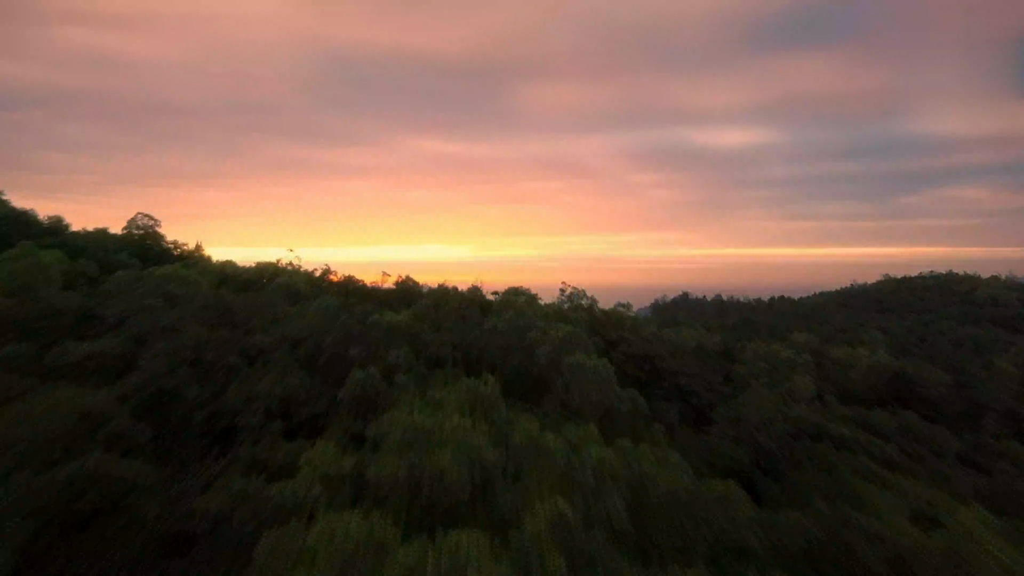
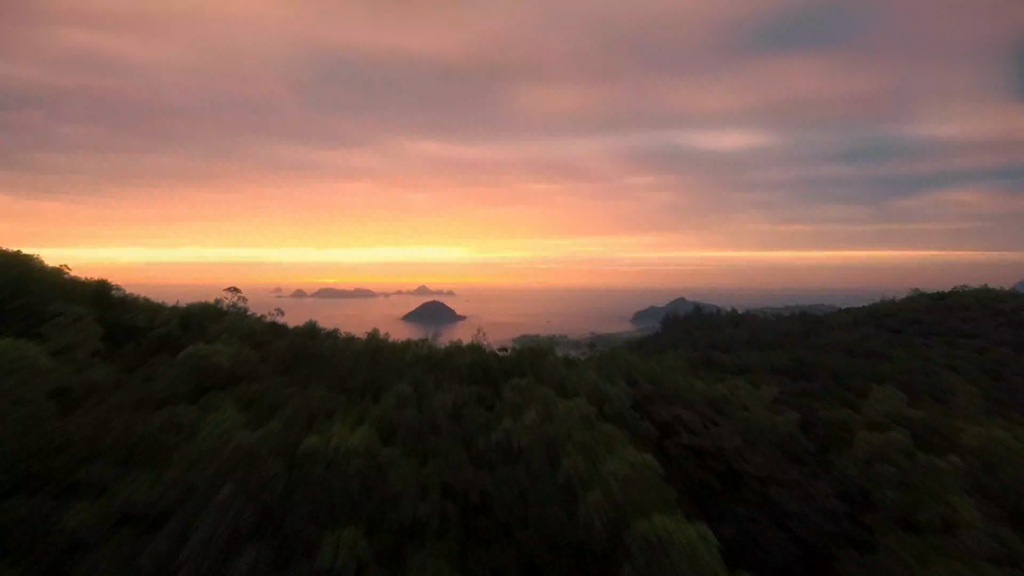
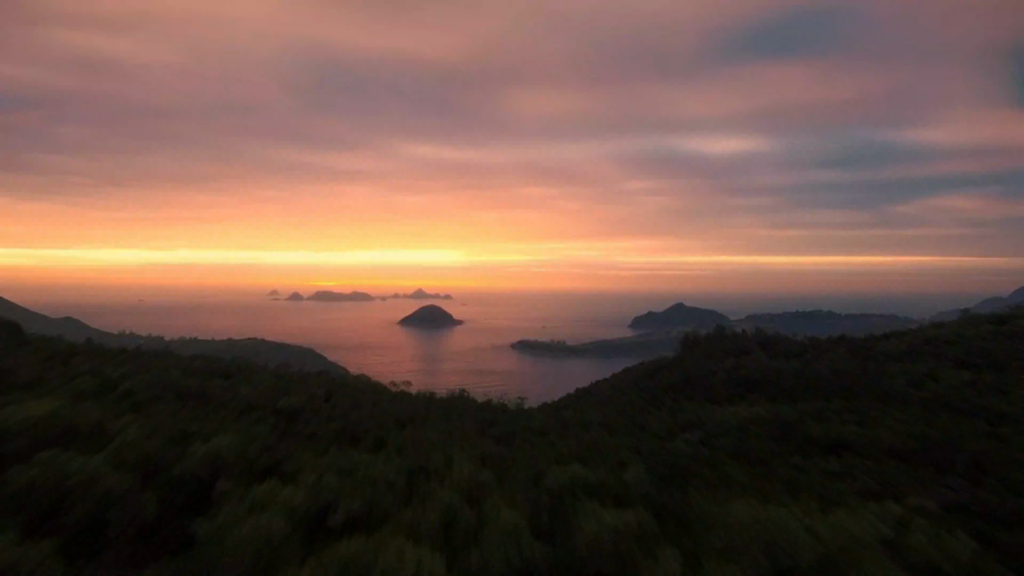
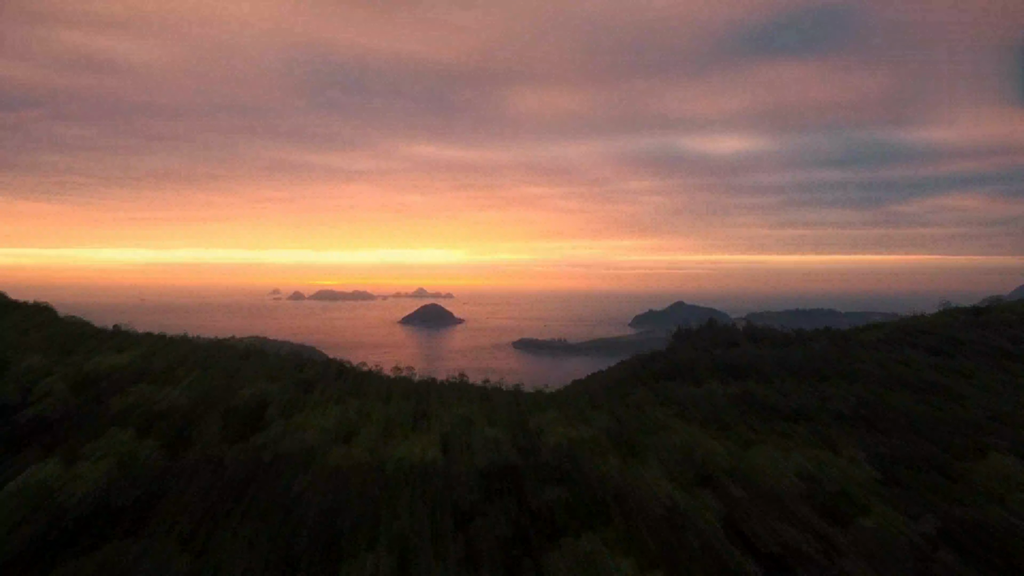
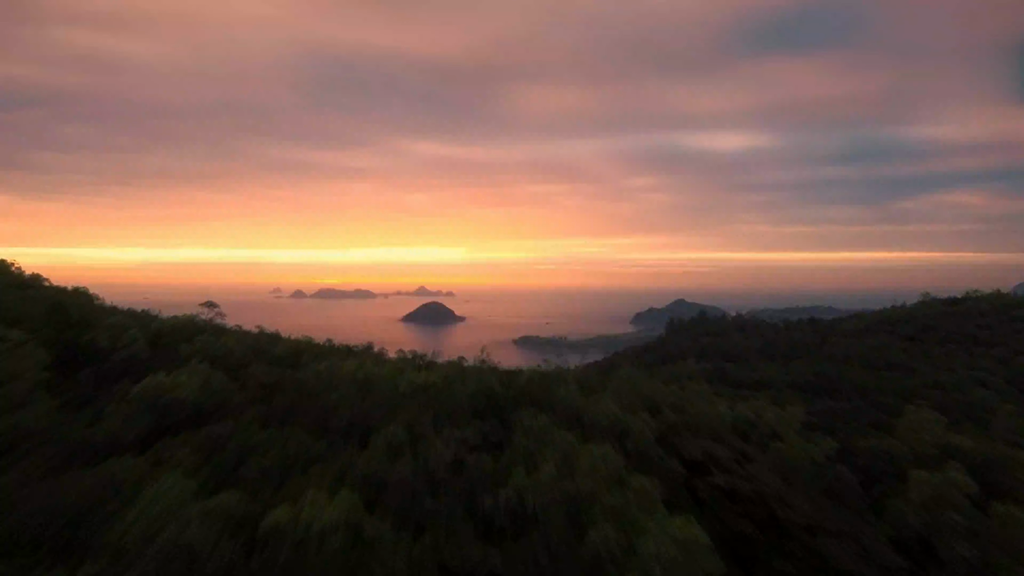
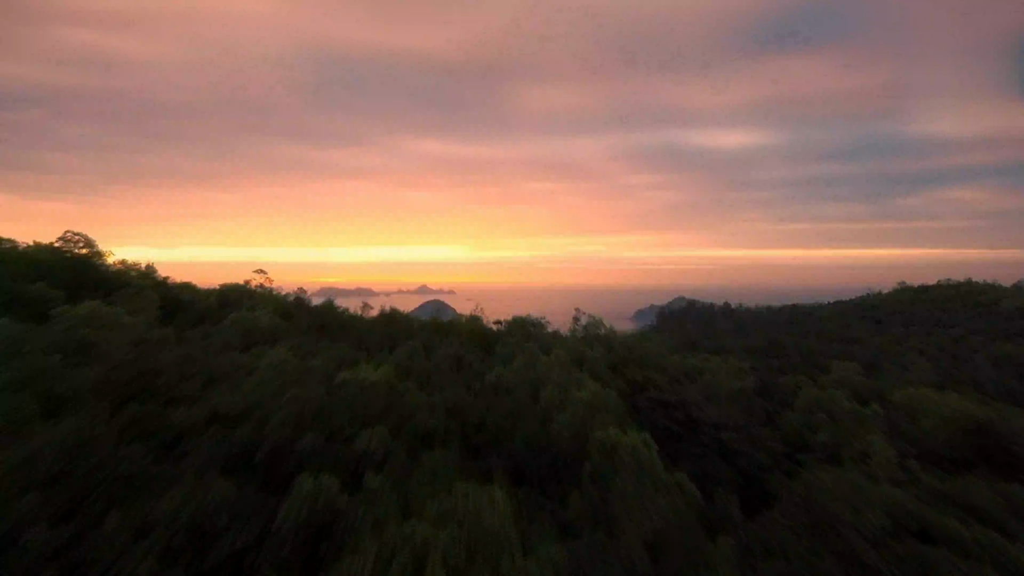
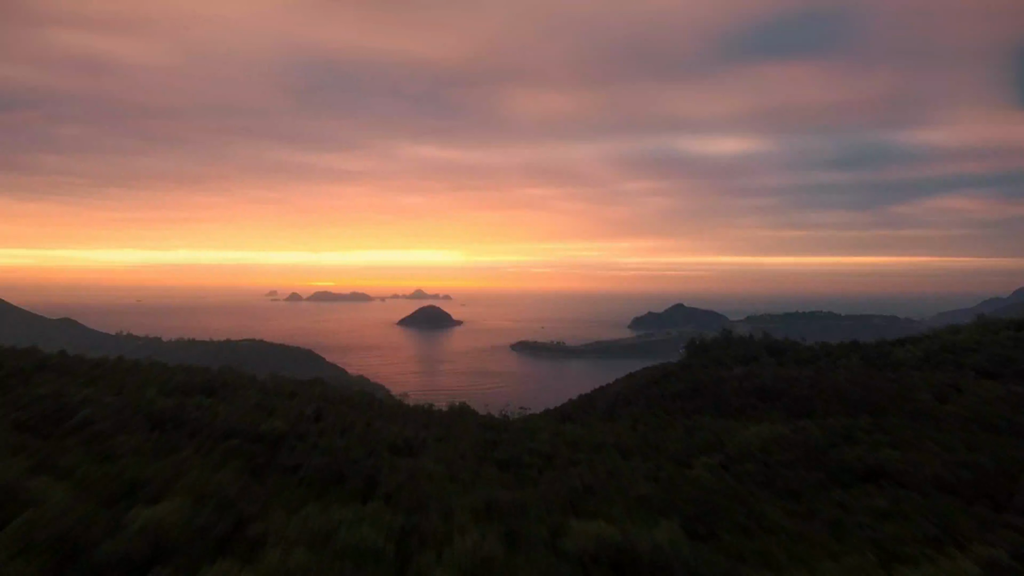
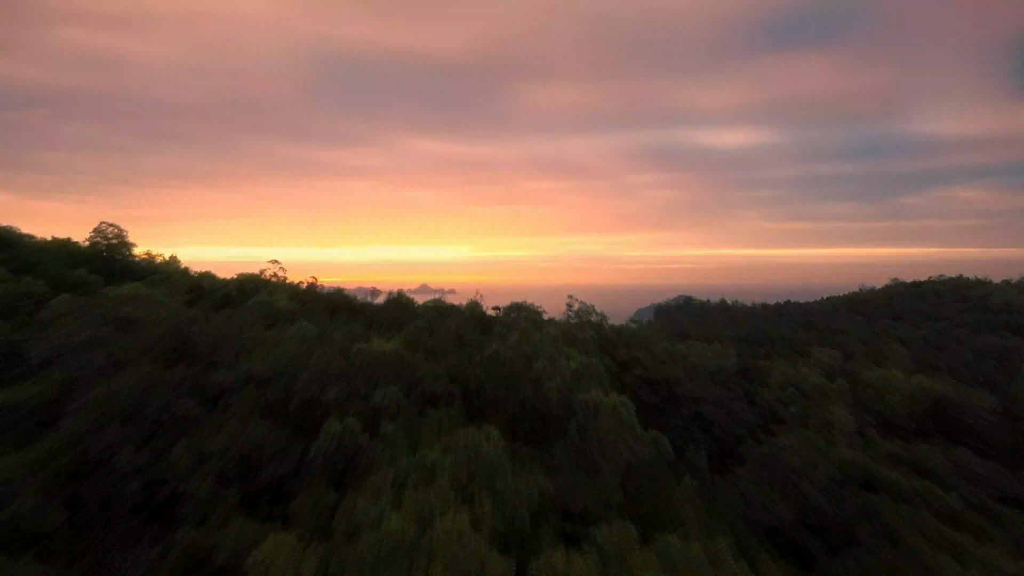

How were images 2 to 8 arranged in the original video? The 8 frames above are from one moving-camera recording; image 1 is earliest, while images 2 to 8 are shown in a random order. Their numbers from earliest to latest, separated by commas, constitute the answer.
8, 6, 2, 5, 4, 3, 7
